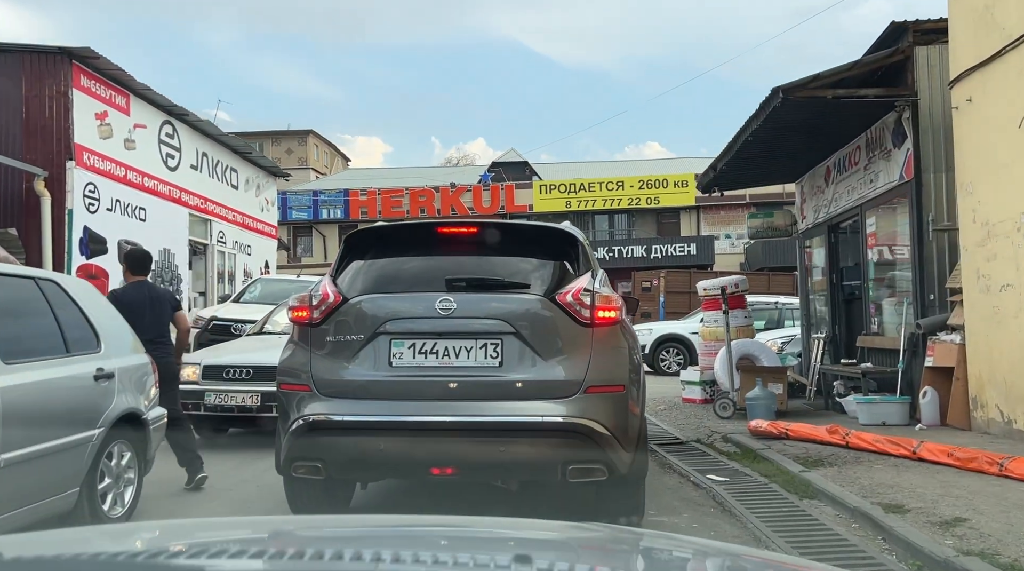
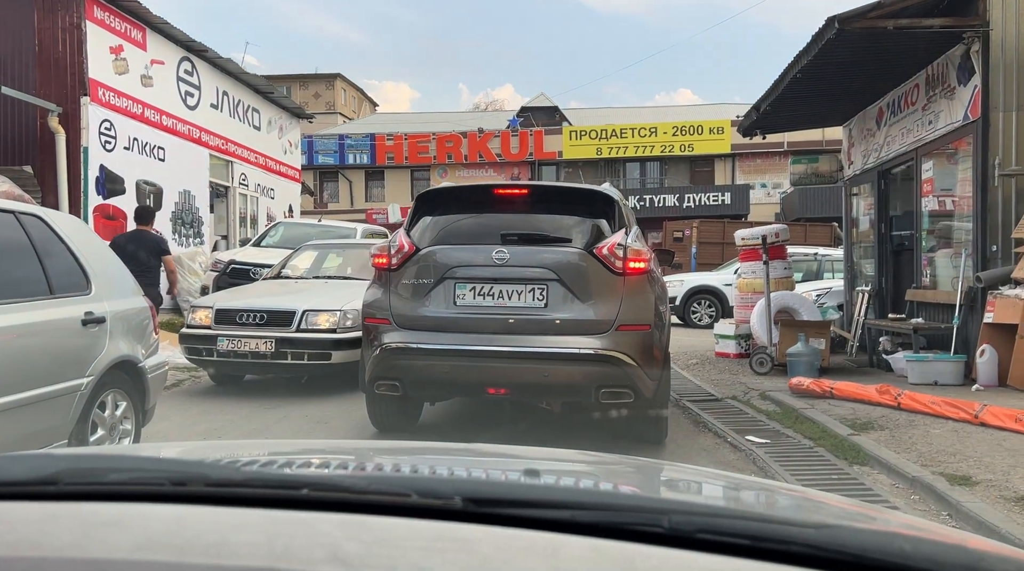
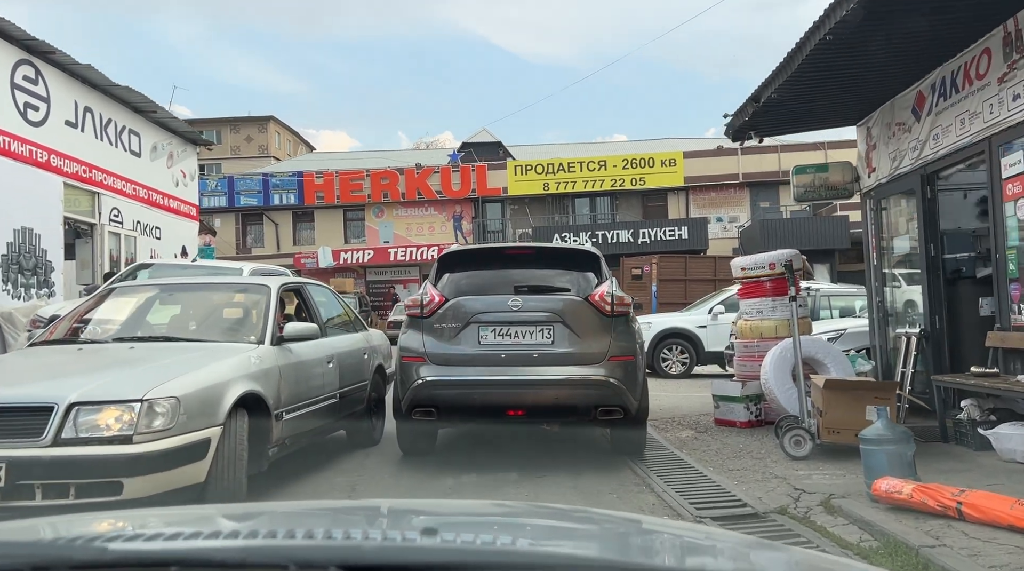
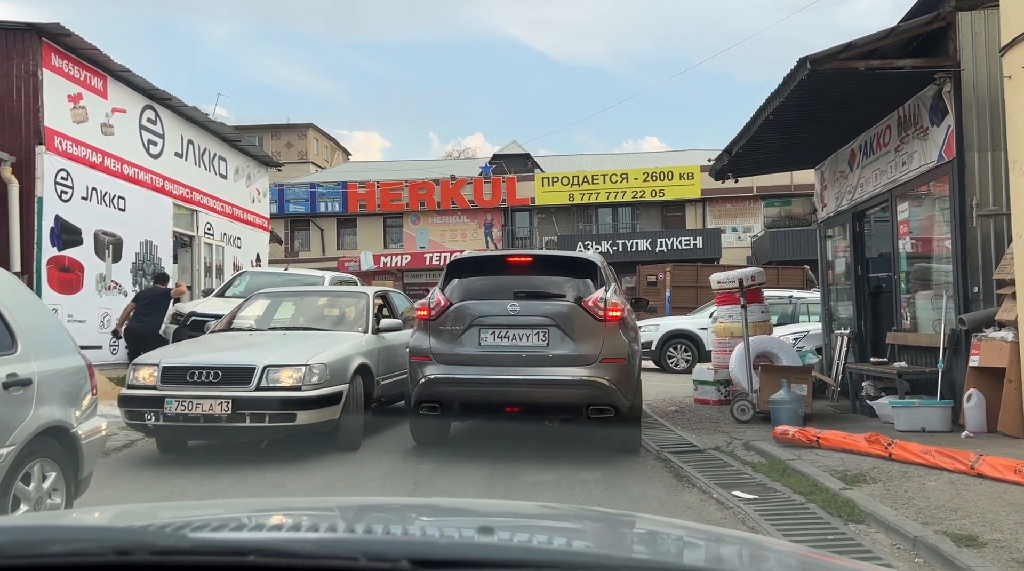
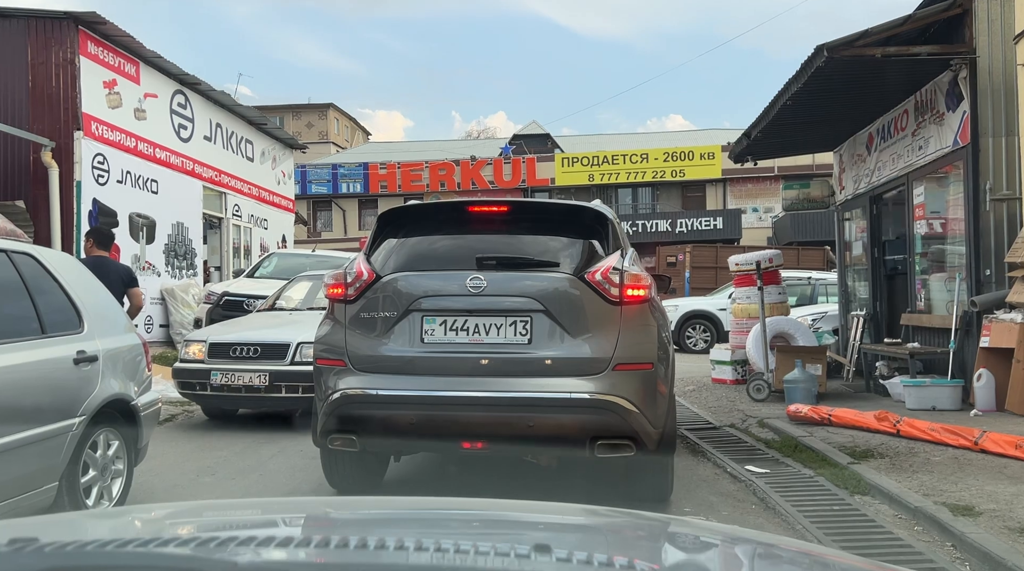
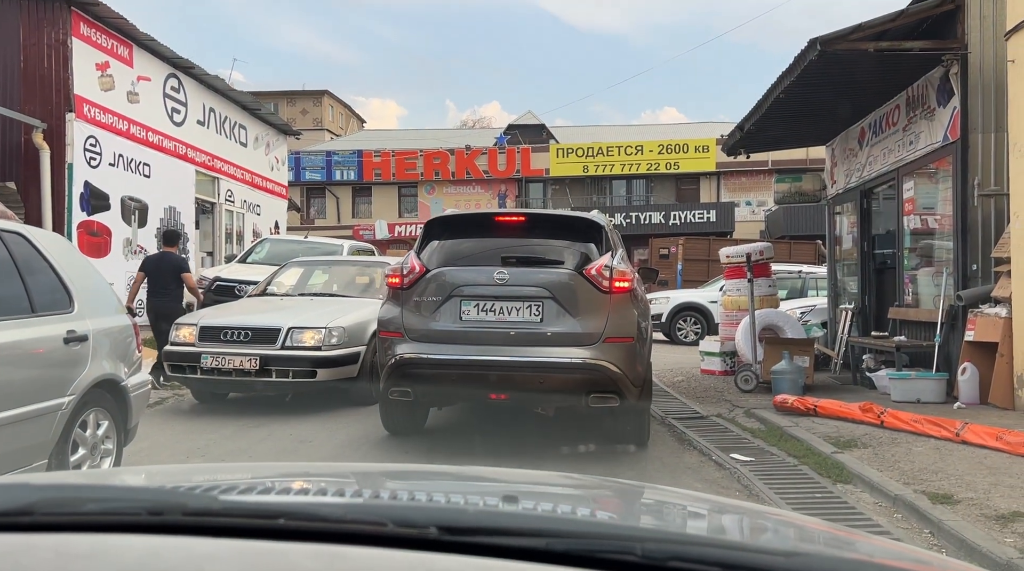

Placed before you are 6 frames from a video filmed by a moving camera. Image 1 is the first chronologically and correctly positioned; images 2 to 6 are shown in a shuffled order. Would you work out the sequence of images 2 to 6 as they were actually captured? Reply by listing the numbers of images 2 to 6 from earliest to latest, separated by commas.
5, 2, 6, 4, 3
